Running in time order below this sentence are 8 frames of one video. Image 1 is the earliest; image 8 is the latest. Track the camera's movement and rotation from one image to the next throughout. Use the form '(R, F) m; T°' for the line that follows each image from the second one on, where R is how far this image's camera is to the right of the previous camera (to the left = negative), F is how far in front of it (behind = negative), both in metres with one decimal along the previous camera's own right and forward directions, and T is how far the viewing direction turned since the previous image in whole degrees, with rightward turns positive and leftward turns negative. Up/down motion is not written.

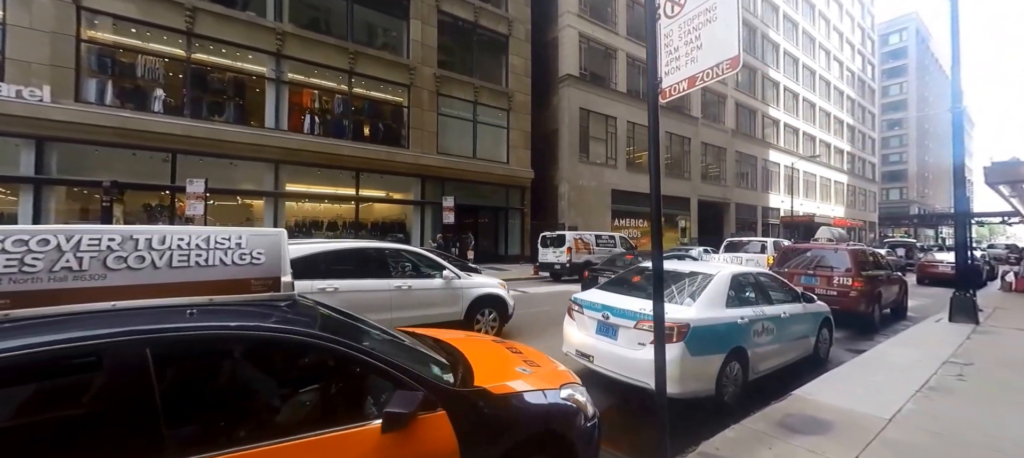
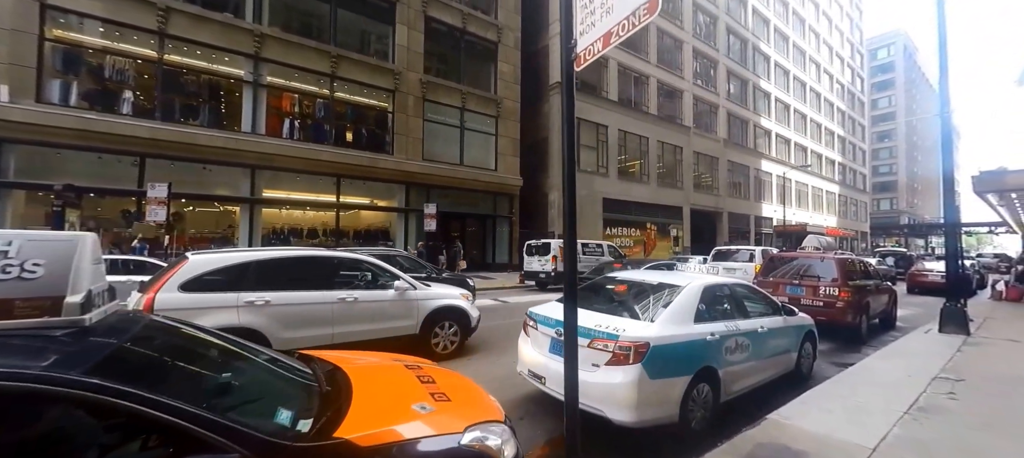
(+0.5, +0.4) m; +1°
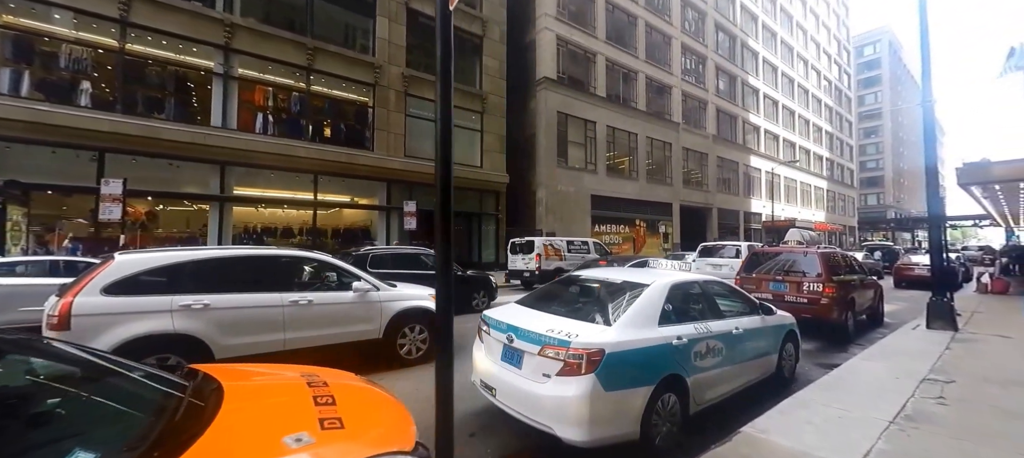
(+0.4, +0.4) m; +1°
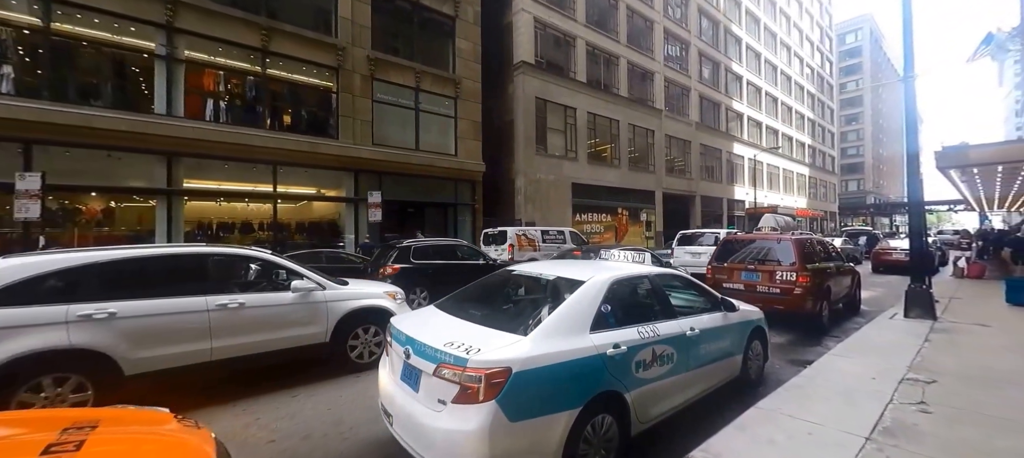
(+0.6, +0.6) m; +2°
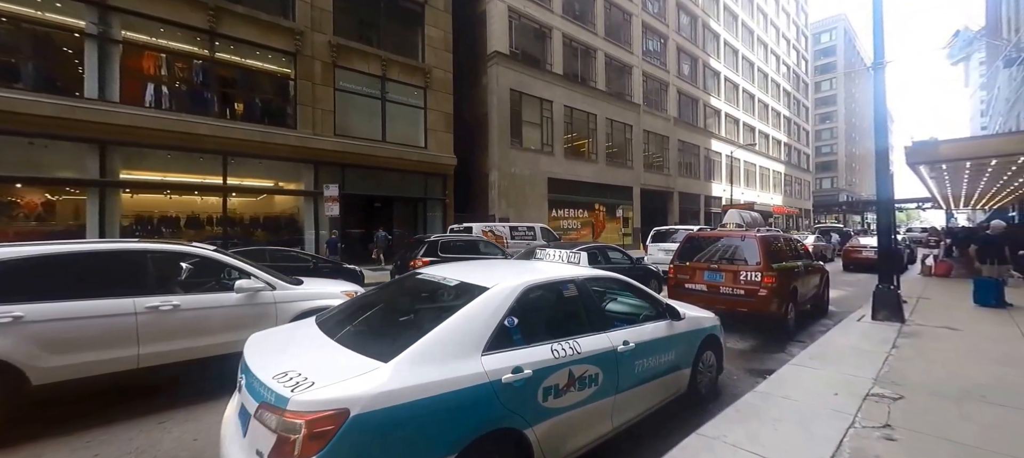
(+0.6, +0.6) m; +2°
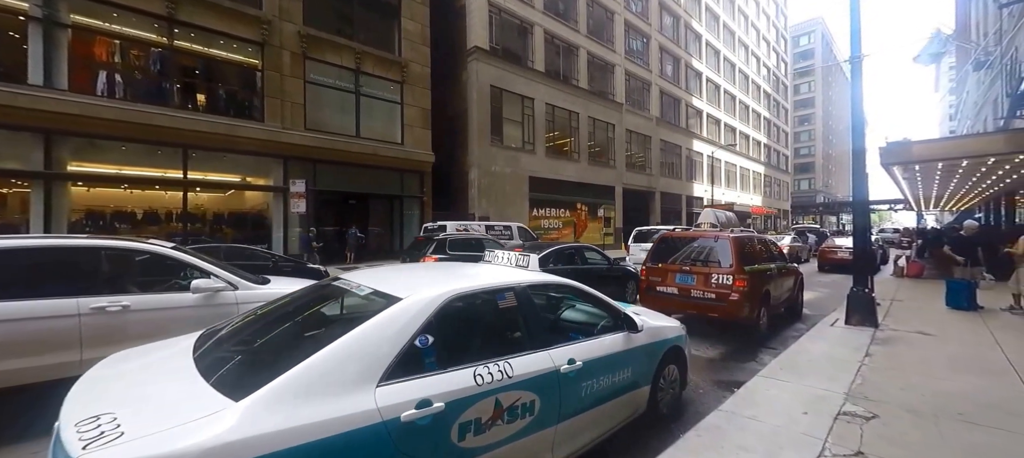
(+0.4, +0.4) m; +2°
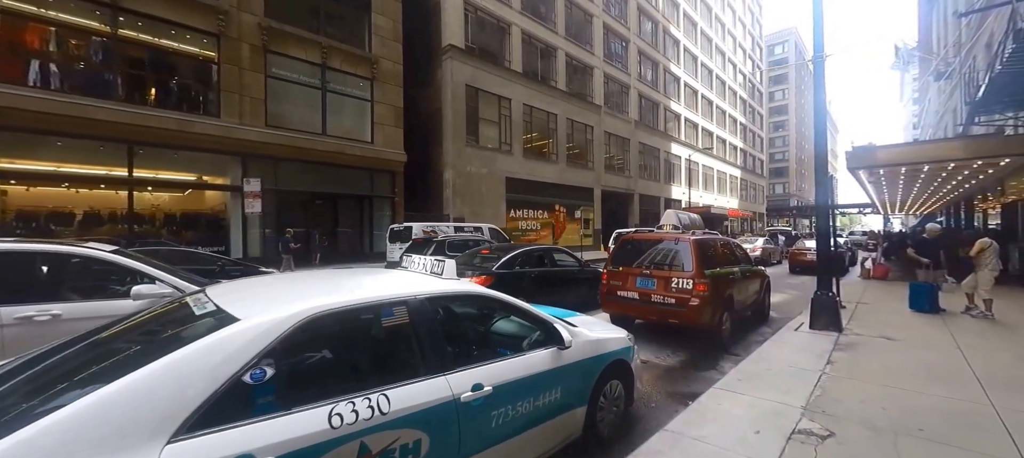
(+0.5, +0.4) m; +2°
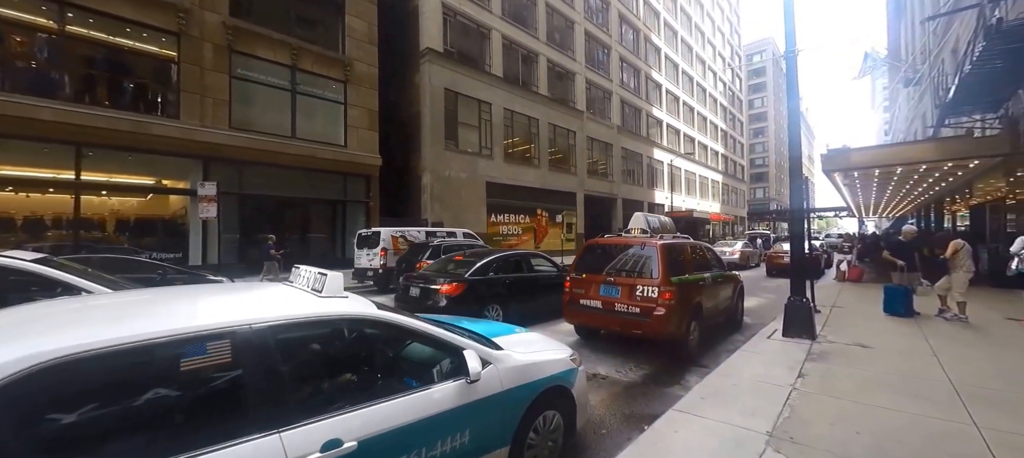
(+0.4, +0.4) m; +2°
